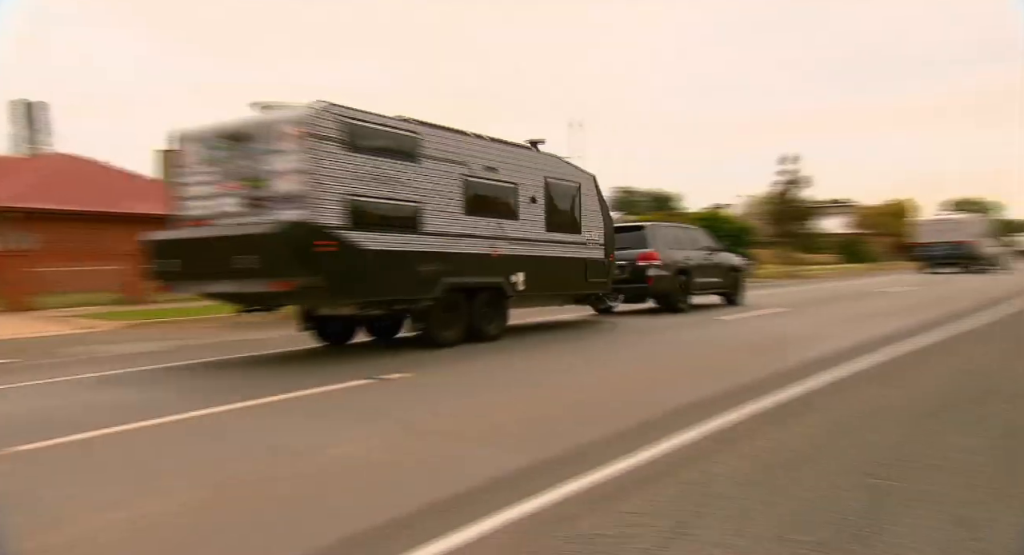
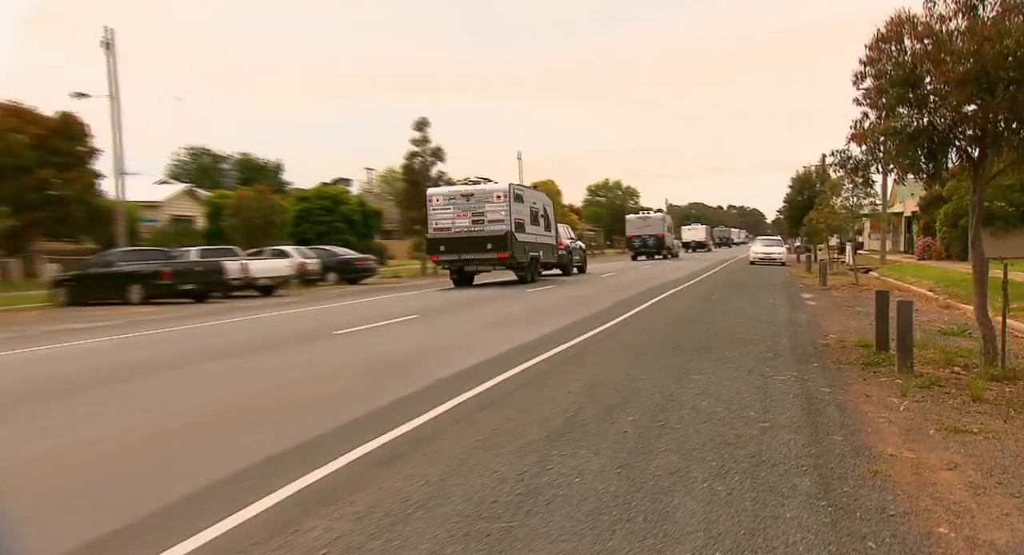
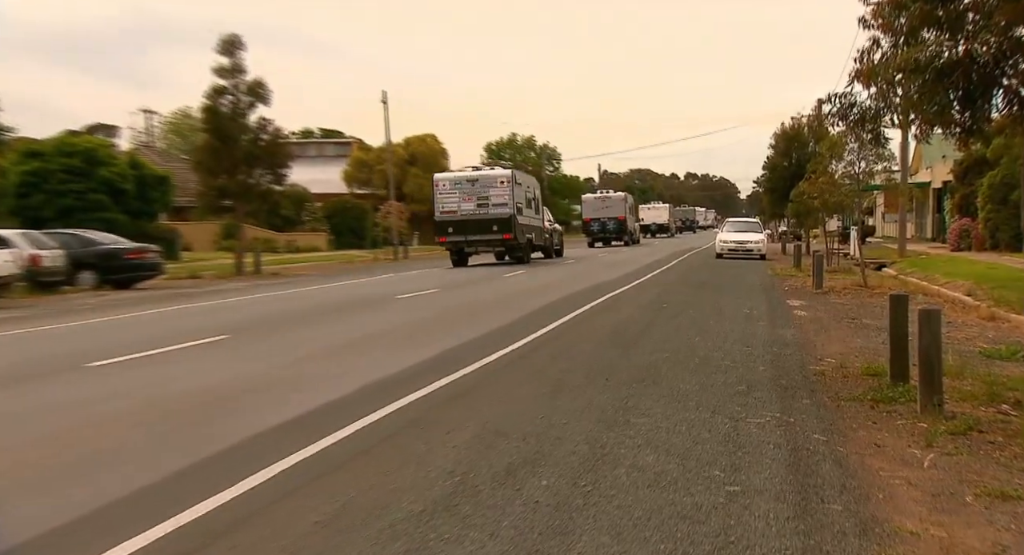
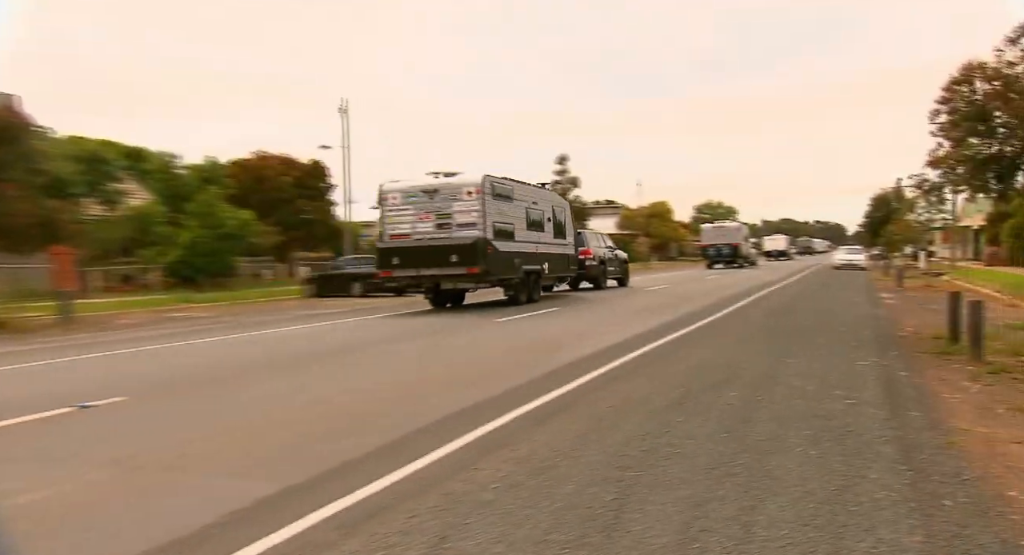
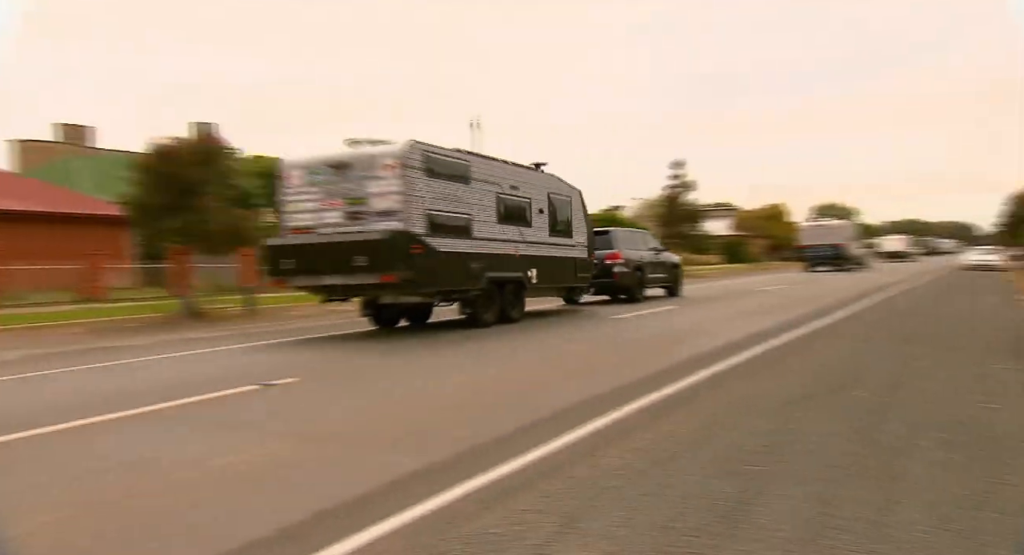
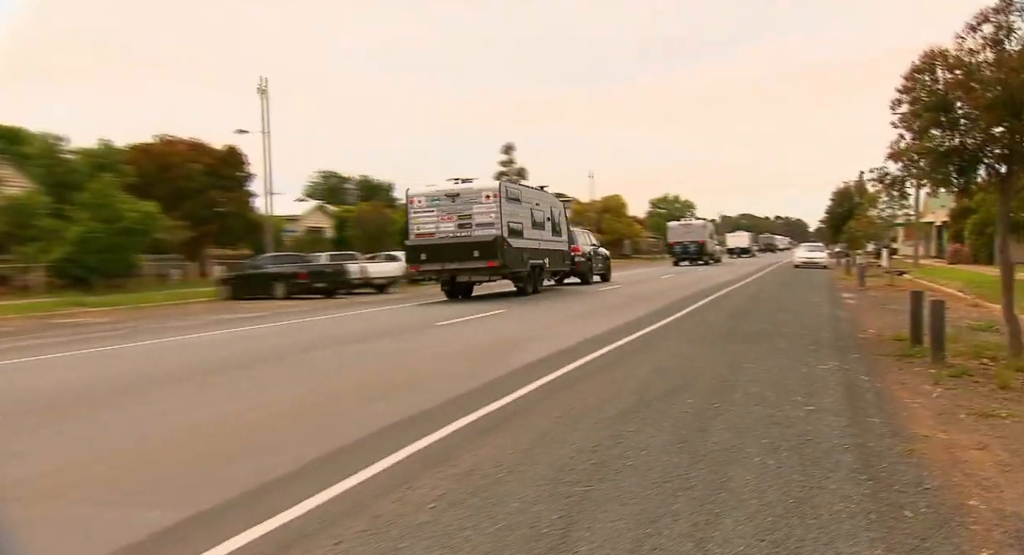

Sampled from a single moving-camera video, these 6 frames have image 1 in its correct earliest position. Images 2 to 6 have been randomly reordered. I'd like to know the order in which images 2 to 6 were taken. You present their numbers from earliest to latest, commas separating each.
5, 4, 6, 2, 3
